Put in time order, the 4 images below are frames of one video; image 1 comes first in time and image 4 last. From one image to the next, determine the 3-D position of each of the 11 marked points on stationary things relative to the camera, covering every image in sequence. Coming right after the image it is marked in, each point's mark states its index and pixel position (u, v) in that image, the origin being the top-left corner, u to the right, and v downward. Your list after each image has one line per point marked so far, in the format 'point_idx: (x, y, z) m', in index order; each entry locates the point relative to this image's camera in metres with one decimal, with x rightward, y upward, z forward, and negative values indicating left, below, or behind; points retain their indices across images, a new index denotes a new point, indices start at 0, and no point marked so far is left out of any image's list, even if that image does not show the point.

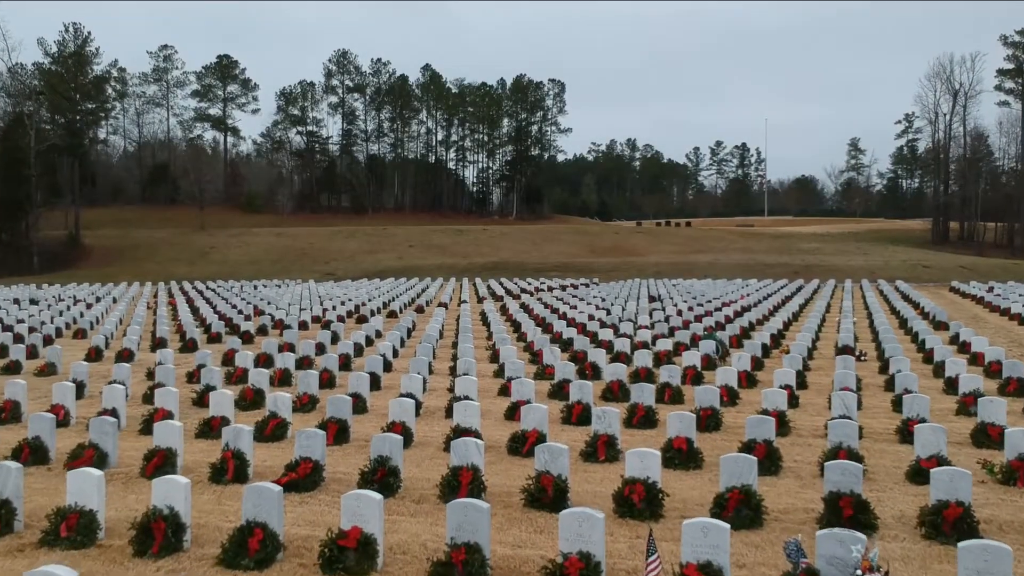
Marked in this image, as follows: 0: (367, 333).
0: (-2.8, -0.8, +18.3) m
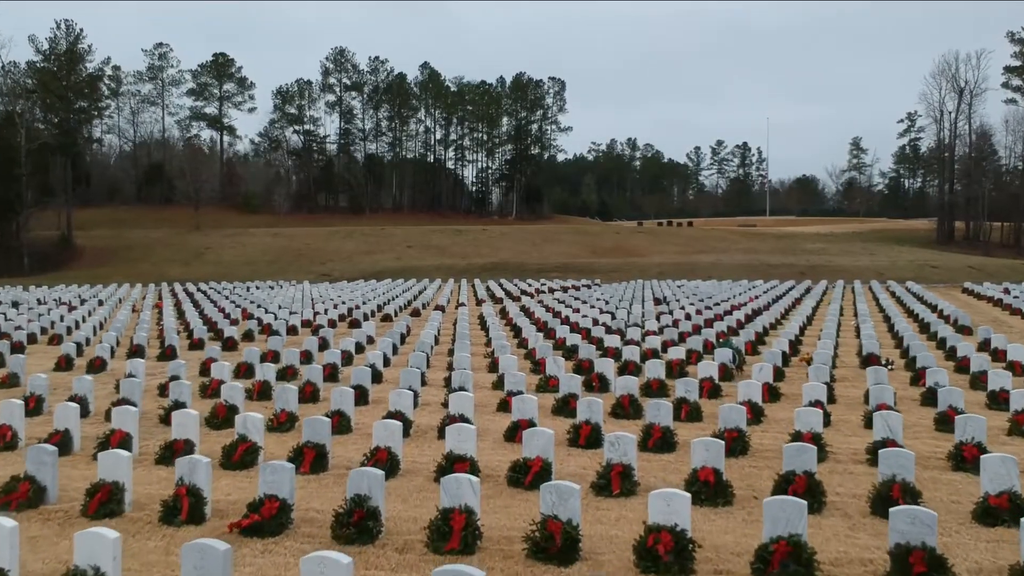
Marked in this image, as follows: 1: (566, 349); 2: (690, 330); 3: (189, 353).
0: (-2.8, -0.9, +17.2) m
1: (+0.9, -1.0, +16.1) m
2: (+3.6, -0.9, +18.9) m
3: (-5.7, -1.1, +16.9) m
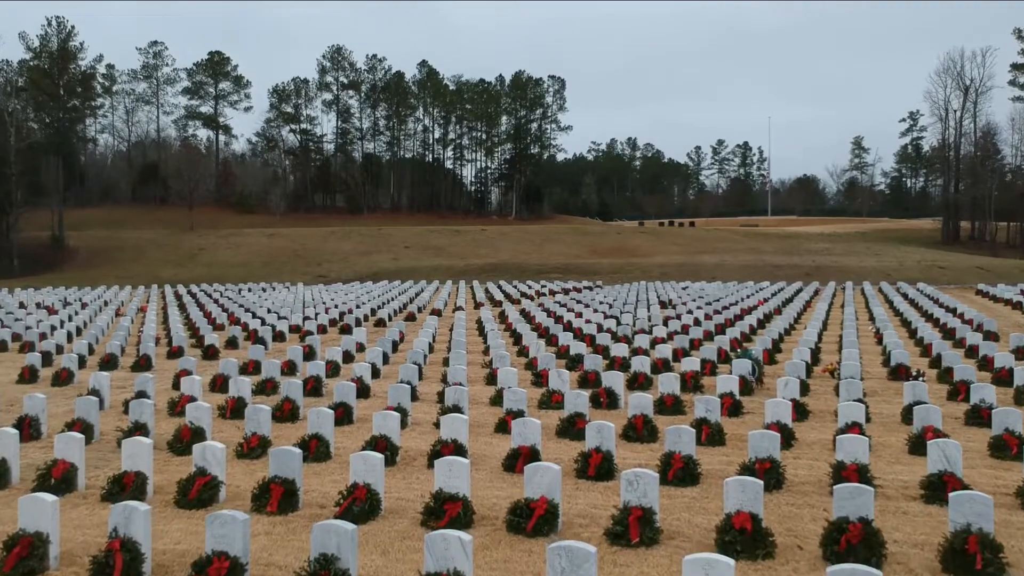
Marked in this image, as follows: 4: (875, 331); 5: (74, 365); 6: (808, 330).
0: (-2.8, -1.0, +16.2) m
1: (+0.9, -1.1, +15.0) m
2: (+3.5, -0.9, +17.9) m
3: (-5.8, -1.2, +15.9) m
4: (+7.3, -0.9, +19.2) m
5: (-6.5, -1.1, +14.2) m
6: (+5.8, -0.8, +18.7) m
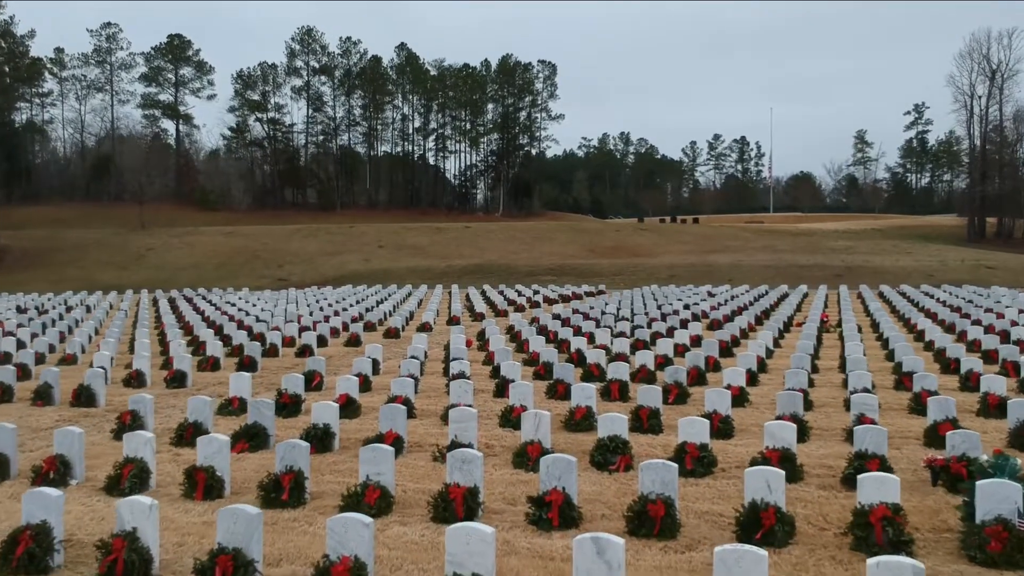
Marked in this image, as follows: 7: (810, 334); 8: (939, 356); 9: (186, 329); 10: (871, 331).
0: (-3.0, -1.2, +9.5) m
1: (+0.7, -1.3, +8.4) m
2: (+3.3, -1.1, +11.3) m
3: (-6.0, -1.4, +9.2) m
4: (+7.0, -1.0, +12.7) m
5: (-6.6, -1.3, +7.5) m
6: (+5.6, -1.0, +12.2) m
7: (+4.8, -0.8, +15.3) m
8: (+6.1, -0.9, +13.9) m
9: (-6.4, -0.8, +18.7) m
10: (+6.2, -0.7, +17.1) m
